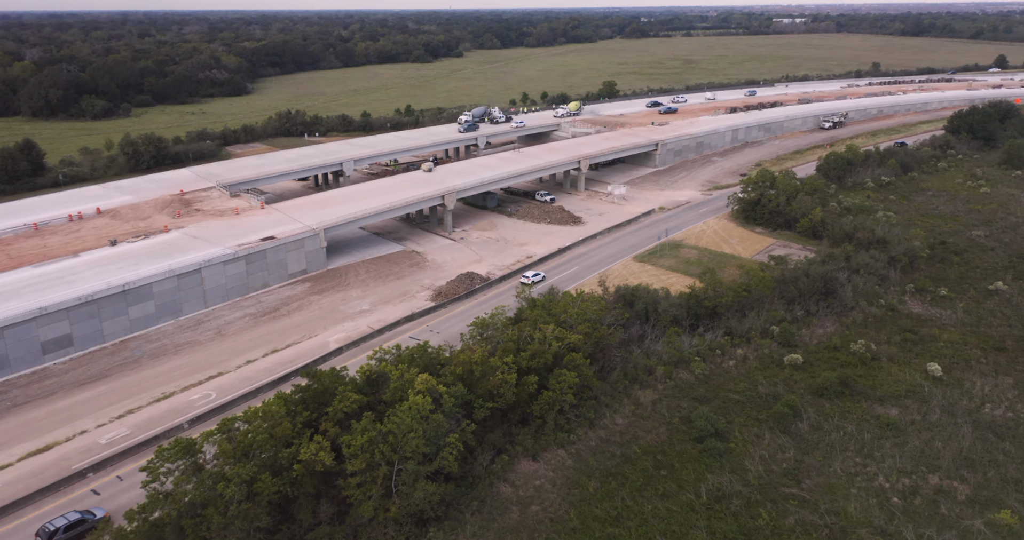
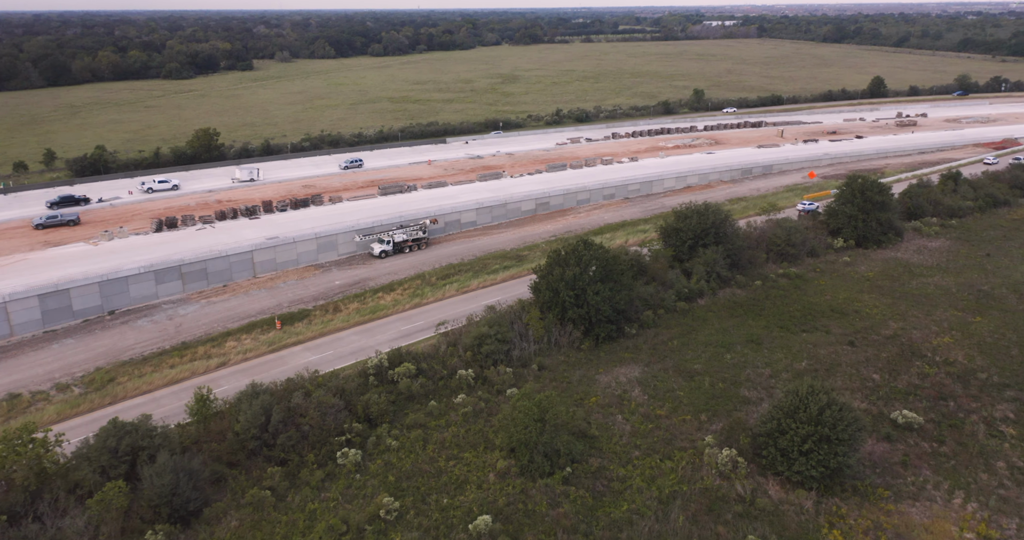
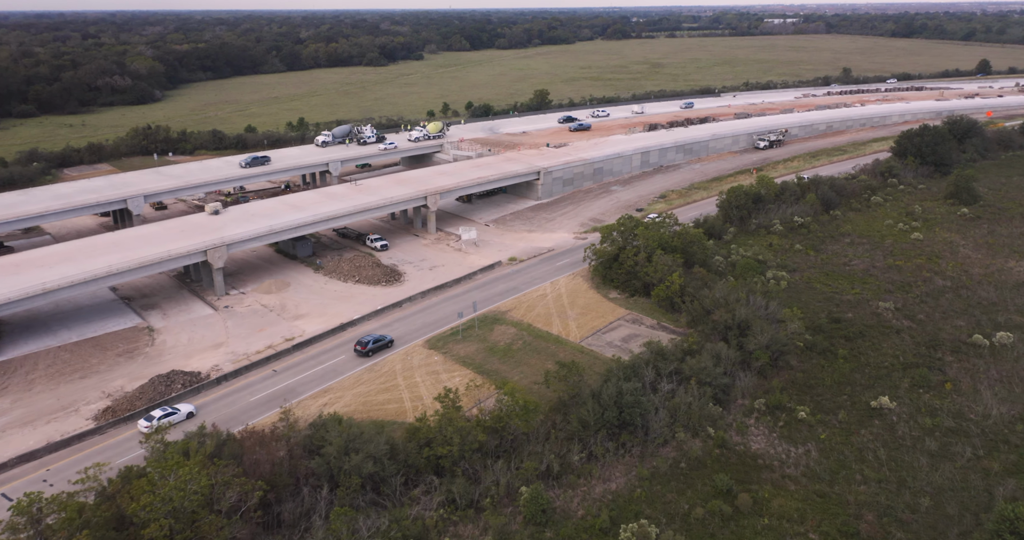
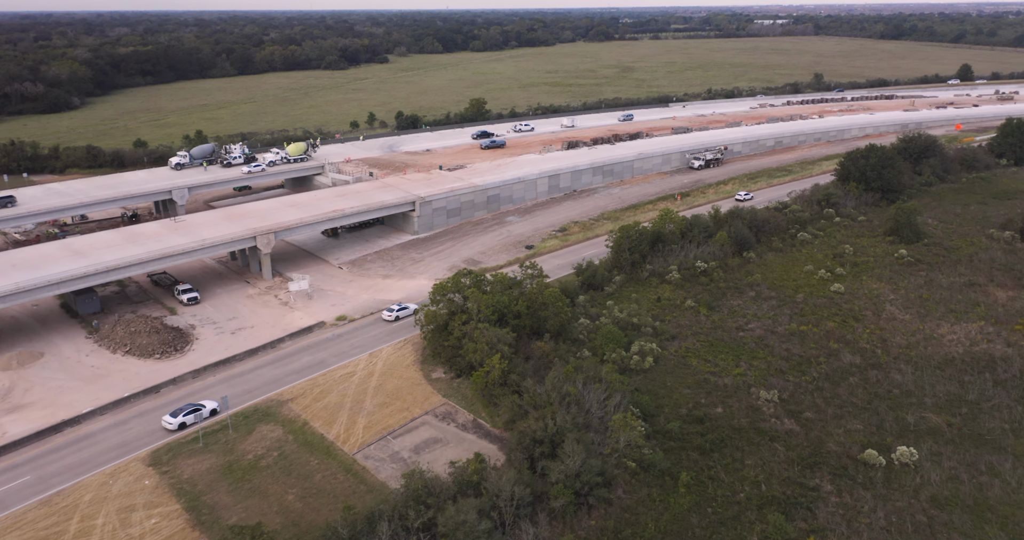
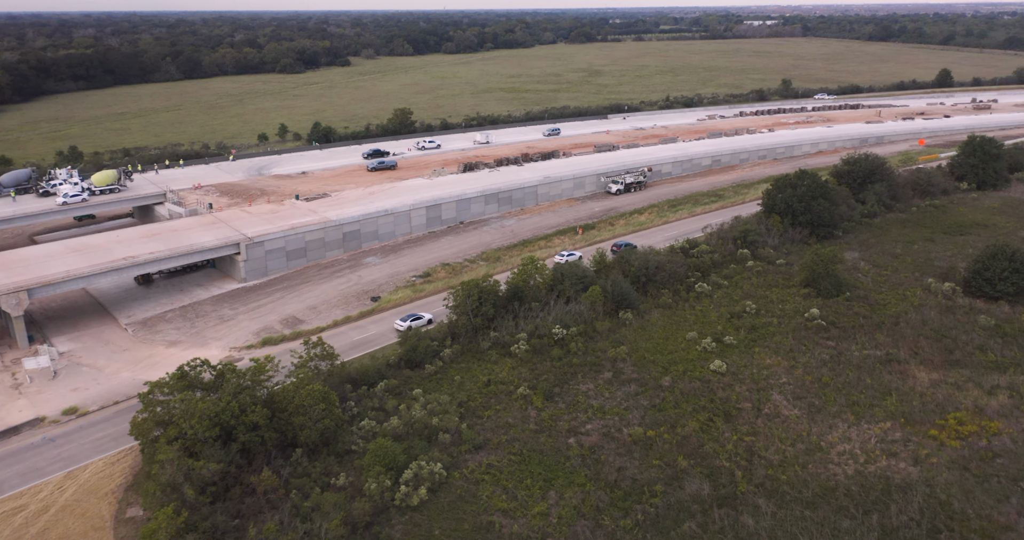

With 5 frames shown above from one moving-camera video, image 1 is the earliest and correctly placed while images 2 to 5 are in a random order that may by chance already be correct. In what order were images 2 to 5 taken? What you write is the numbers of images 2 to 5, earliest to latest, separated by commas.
3, 4, 5, 2
